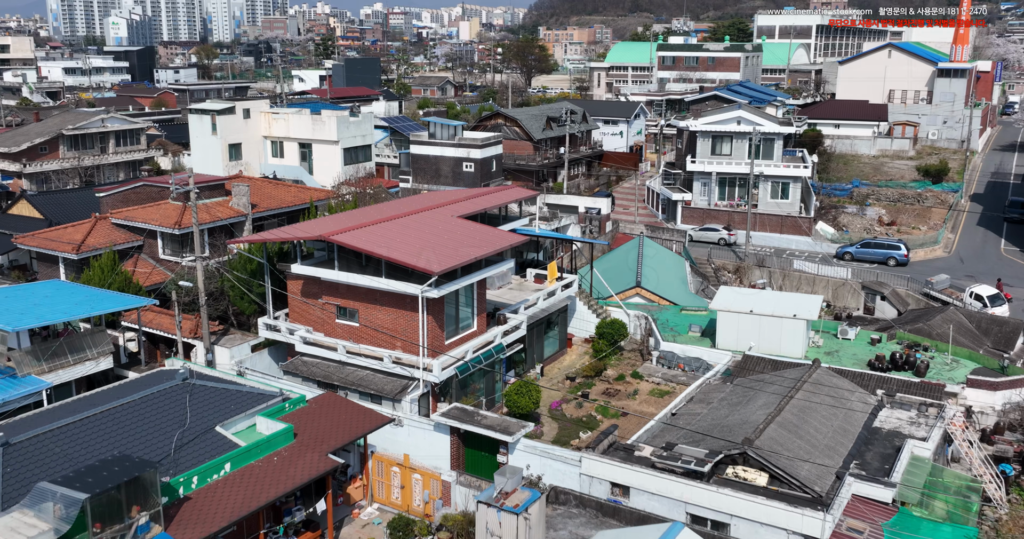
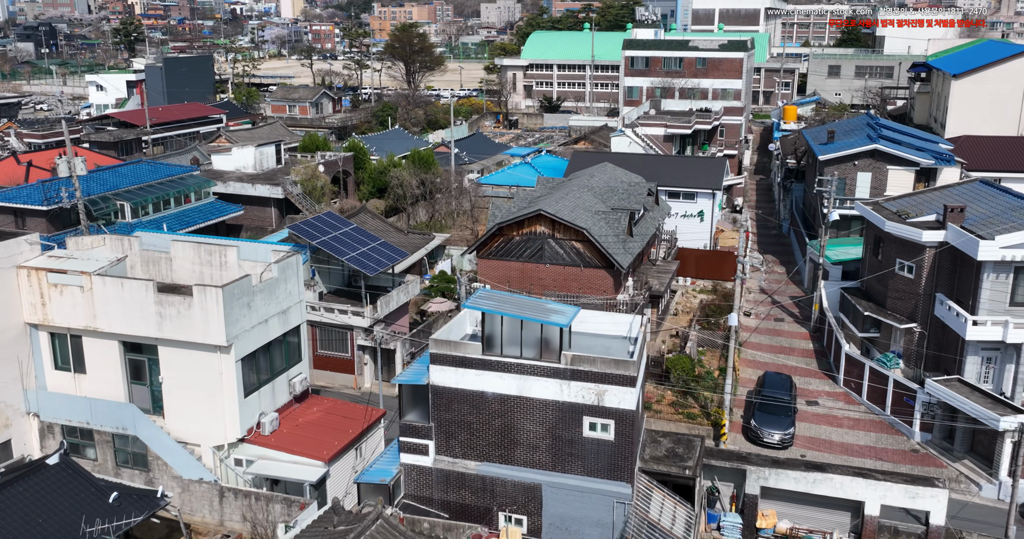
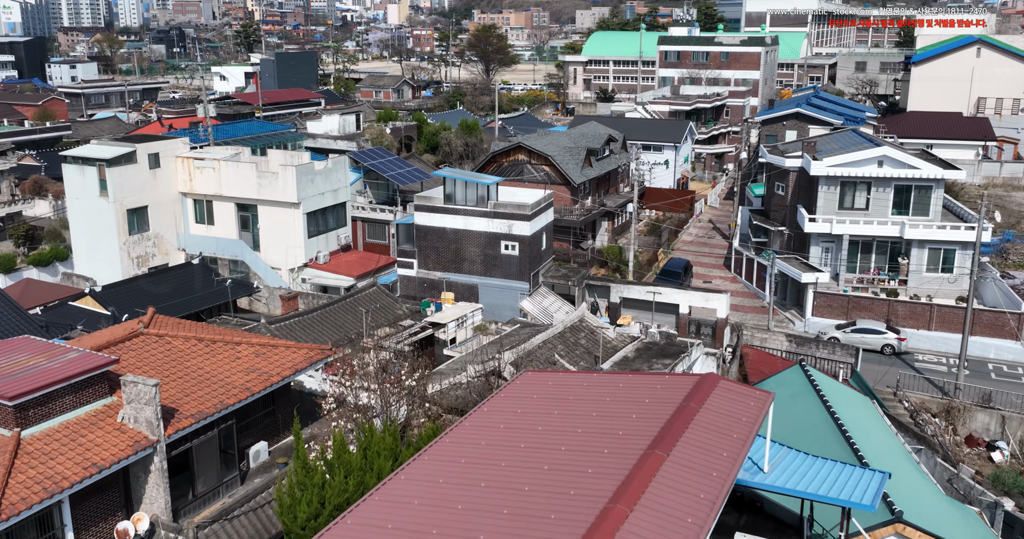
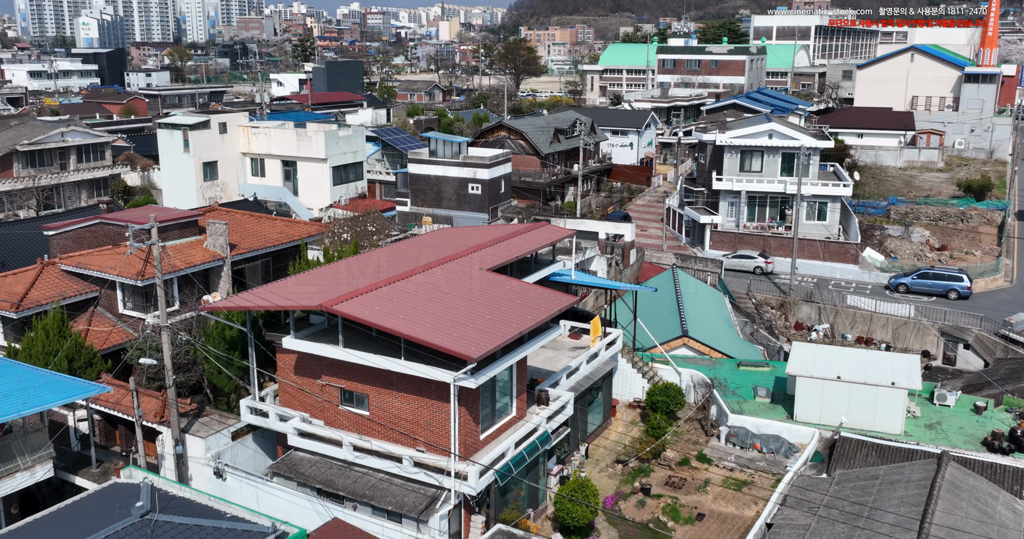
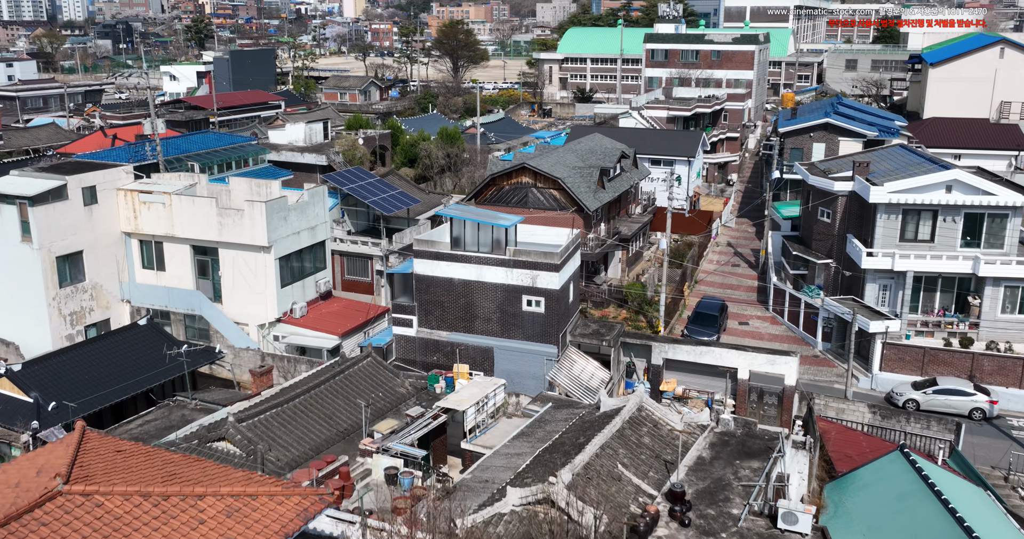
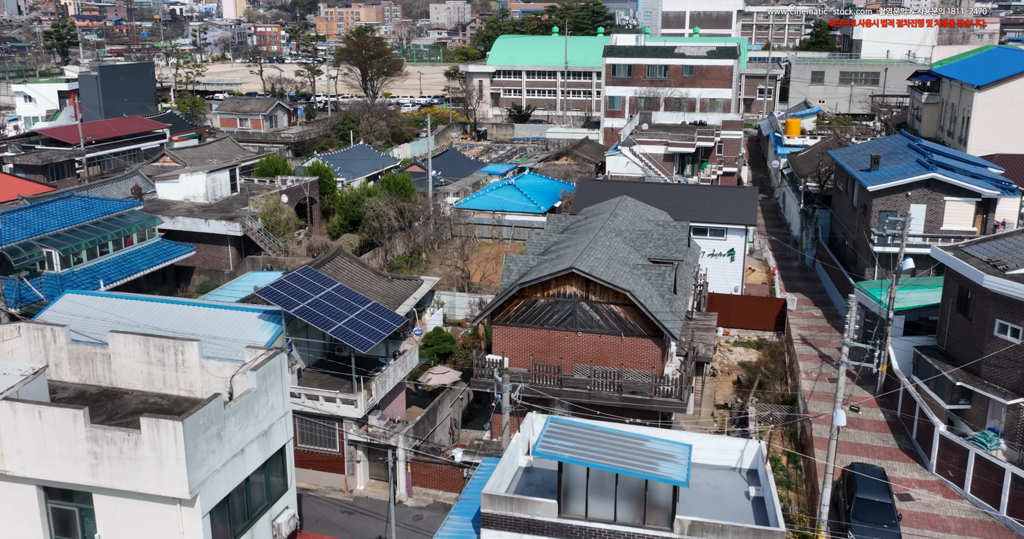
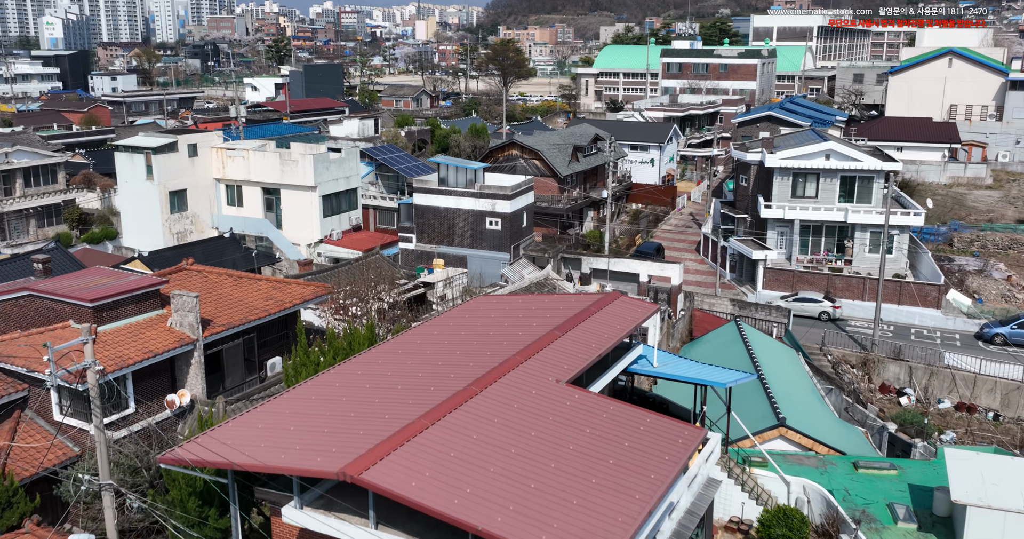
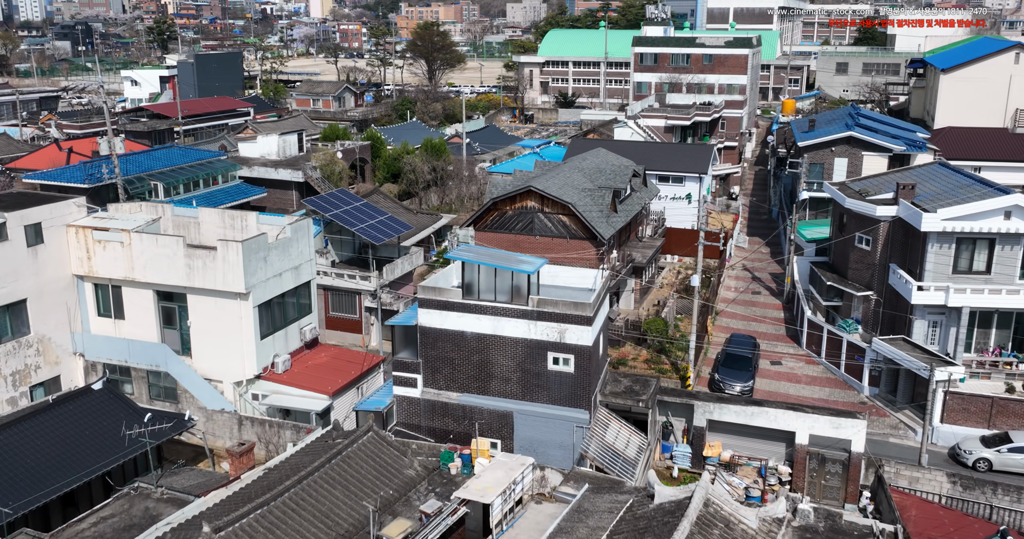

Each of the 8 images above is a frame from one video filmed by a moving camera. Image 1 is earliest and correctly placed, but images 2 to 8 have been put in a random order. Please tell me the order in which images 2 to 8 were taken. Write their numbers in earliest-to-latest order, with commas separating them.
4, 7, 3, 5, 8, 2, 6
